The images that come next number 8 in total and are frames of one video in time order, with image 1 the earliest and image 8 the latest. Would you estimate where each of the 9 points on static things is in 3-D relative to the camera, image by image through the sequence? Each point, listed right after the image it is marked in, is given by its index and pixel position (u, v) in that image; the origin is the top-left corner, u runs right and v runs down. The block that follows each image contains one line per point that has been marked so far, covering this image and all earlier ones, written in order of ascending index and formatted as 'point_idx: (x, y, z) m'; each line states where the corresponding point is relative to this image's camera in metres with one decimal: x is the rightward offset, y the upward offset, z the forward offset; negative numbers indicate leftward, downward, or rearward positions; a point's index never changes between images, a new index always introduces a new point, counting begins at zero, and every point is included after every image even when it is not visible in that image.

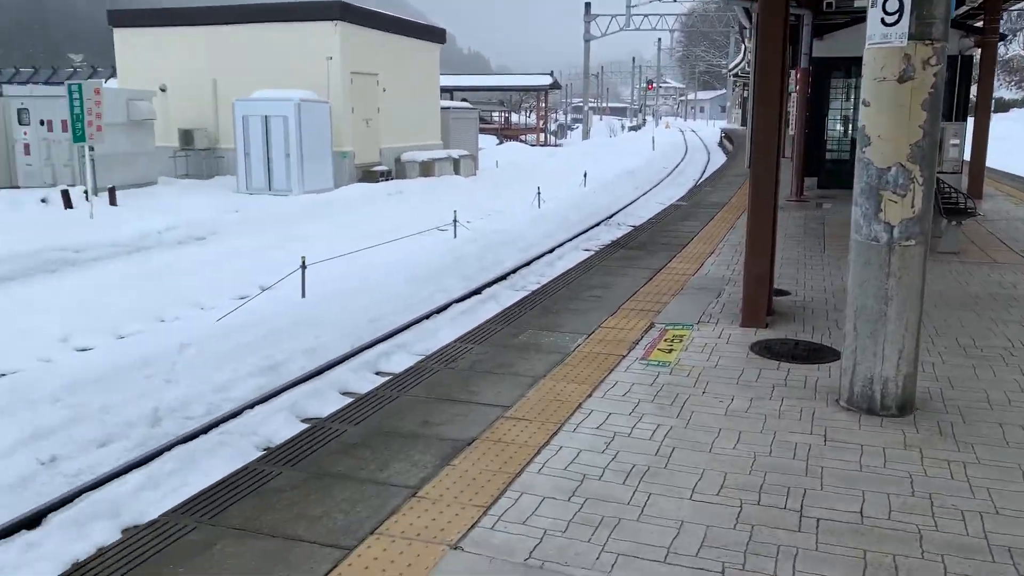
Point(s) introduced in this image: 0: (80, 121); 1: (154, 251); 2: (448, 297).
0: (-8.3, +3.2, +16.7) m
1: (-5.5, +0.6, +13.4) m
2: (-0.8, -0.1, +11.2) m
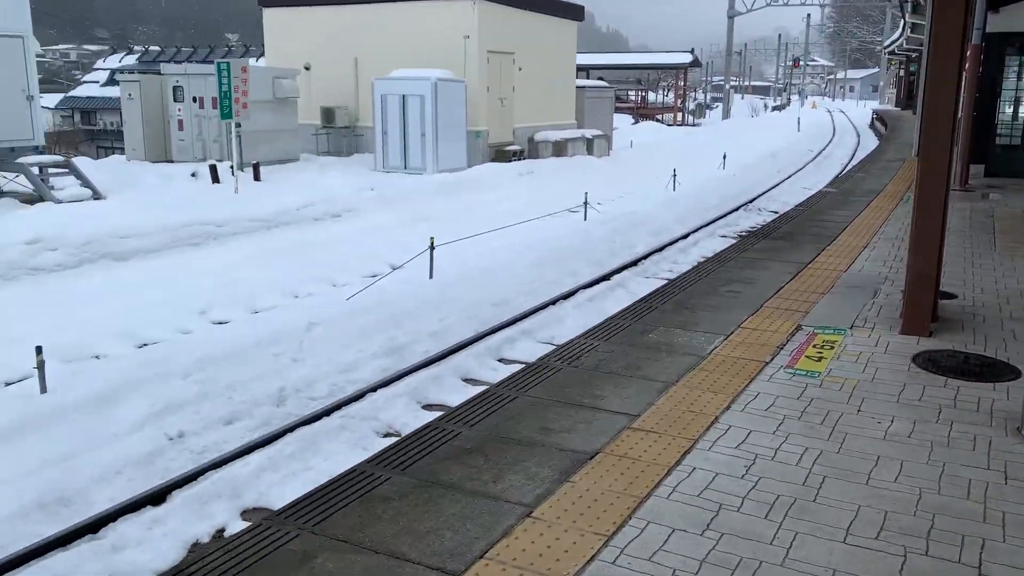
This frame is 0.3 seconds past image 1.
0: (-5.6, +3.8, +17.3) m
1: (-3.5, +1.0, +13.7) m
2: (+0.8, +0.1, +10.8) m
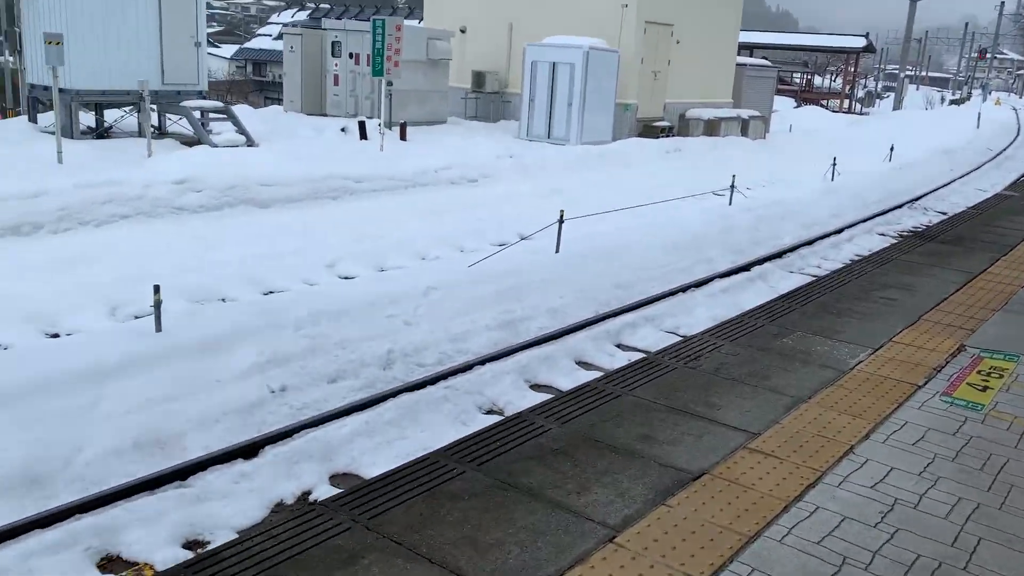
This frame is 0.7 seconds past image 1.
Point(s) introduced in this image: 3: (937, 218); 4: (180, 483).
0: (-2.6, +4.6, +17.4) m
1: (-1.3, +1.6, +13.6) m
2: (+2.3, +0.2, +10.2) m
3: (+7.4, +1.2, +15.1) m
4: (-1.8, -1.0, +4.6) m
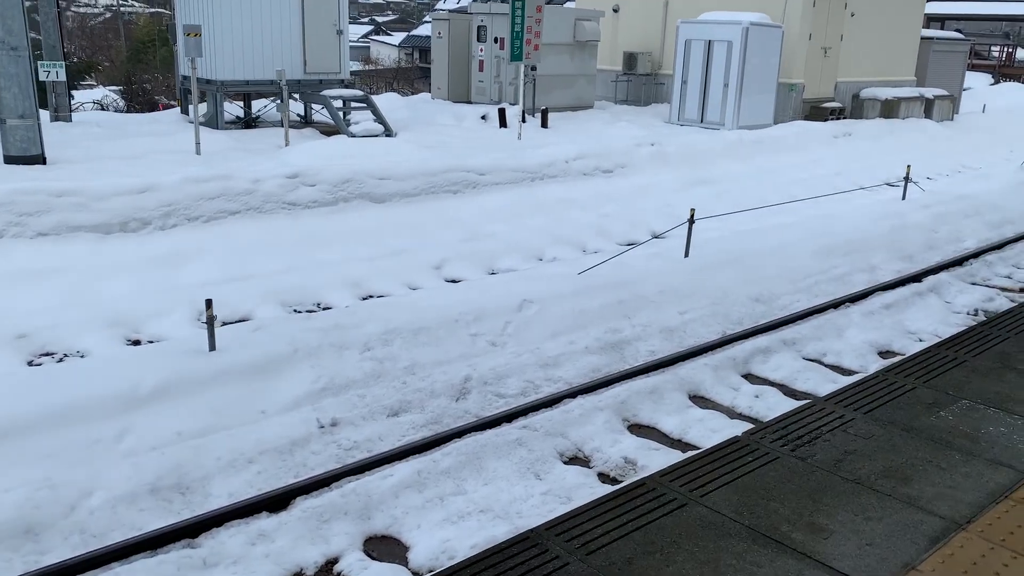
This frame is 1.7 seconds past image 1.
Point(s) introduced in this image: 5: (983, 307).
0: (+0.1, +4.7, +16.6) m
1: (+0.7, +1.6, +12.7) m
2: (+3.6, +0.1, +8.7) m
3: (+9.5, +1.0, +12.6) m
4: (-1.5, -1.2, +4.0) m
5: (+4.5, -0.2, +8.3) m
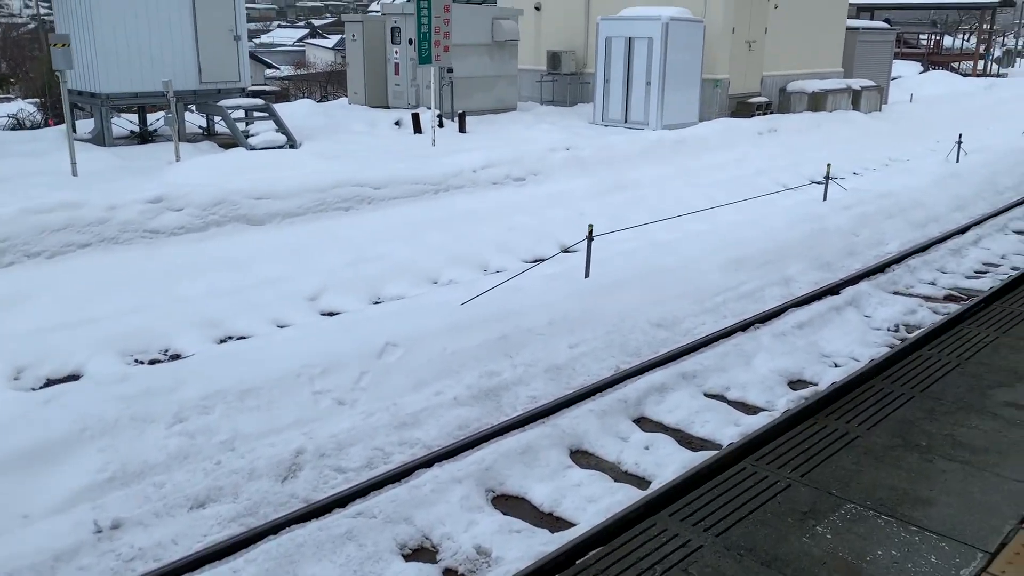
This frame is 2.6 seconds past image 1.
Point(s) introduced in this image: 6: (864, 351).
0: (-1.5, +4.5, +15.7) m
1: (-0.7, +1.3, +11.9) m
2: (+2.5, -0.1, +8.0) m
3: (+8.2, +1.1, +12.2) m
4: (-2.2, -1.5, +3.1) m
5: (+3.5, -0.3, +7.7) m
6: (+2.8, -0.5, +6.9) m
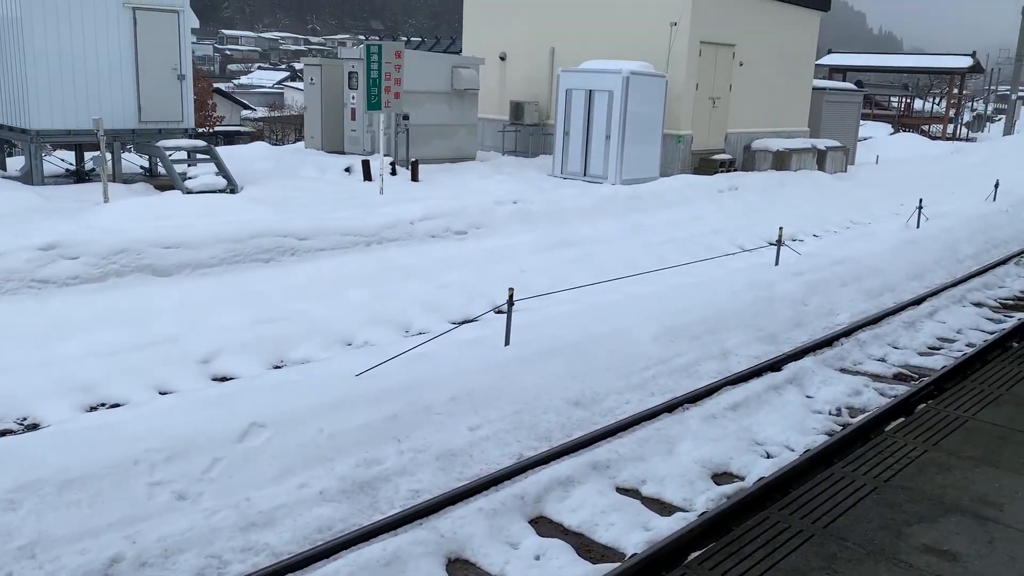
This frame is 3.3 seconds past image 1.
0: (-2.4, +3.5, +15.2) m
1: (-1.5, +0.6, +11.2) m
2: (+1.8, -0.7, +7.4) m
3: (+7.4, +0.1, +11.8) m
4: (-2.9, -1.8, +2.2) m
5: (+2.7, -0.9, +7.1) m
6: (+2.1, -1.1, +6.2) m
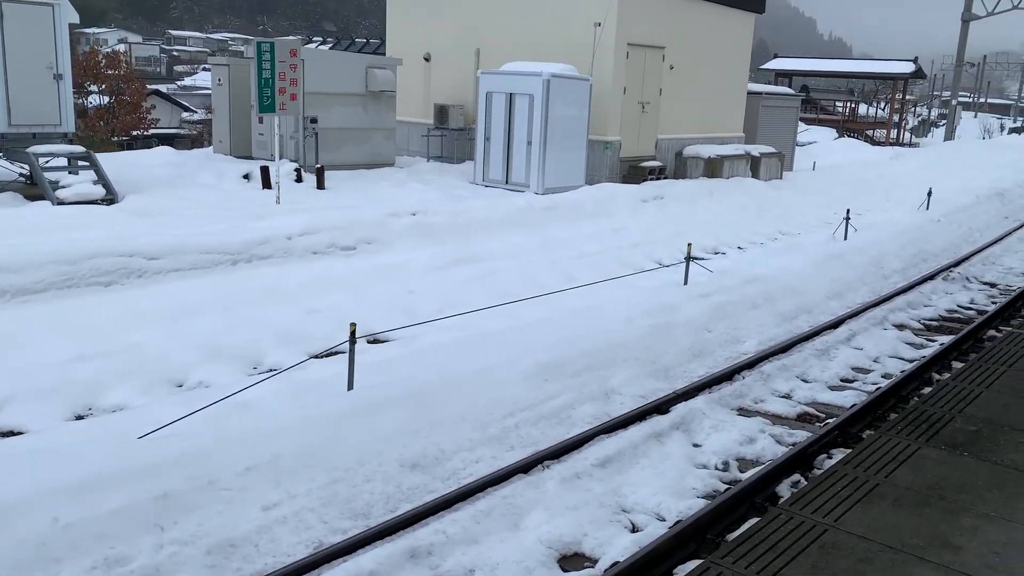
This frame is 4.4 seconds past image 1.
0: (-3.9, +3.2, +14.1) m
1: (-2.8, +0.3, +10.1) m
2: (+0.6, -1.0, +6.4) m
3: (+6.0, -0.1, +11.1) m
4: (-3.8, -2.0, +1.0) m
5: (+1.6, -1.2, +6.1) m
6: (+1.0, -1.3, +5.3) m
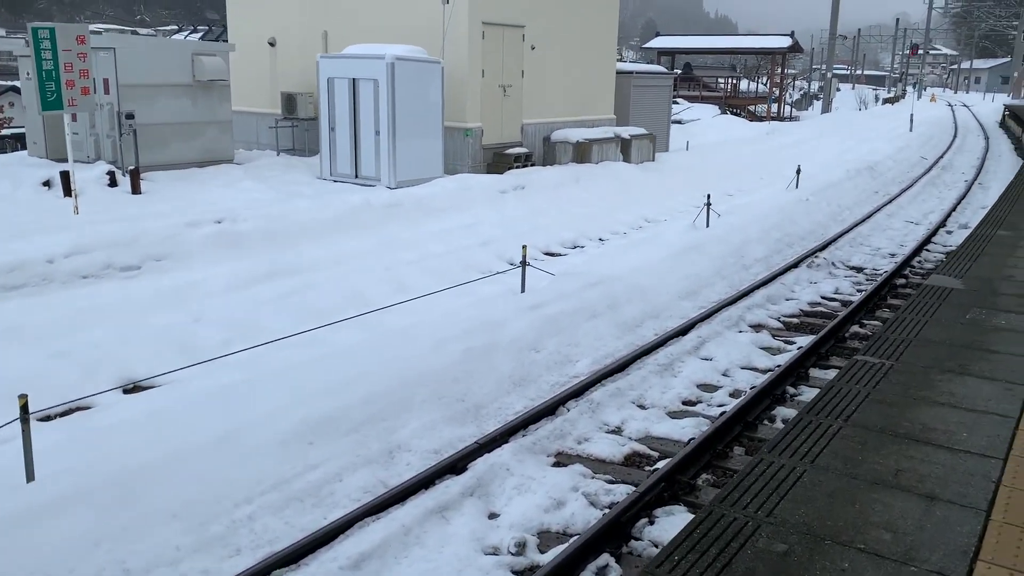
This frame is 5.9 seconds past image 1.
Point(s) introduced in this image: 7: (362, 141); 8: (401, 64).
0: (-6.3, +2.9, +12.1) m
1: (-4.7, -0.1, +8.3) m
2: (-0.8, -1.2, +5.1) m
3: (+4.0, 0.0, +10.3) m
4: (-4.6, -2.5, -0.7) m
5: (+0.2, -1.3, +4.9) m
6: (-0.3, -1.5, +4.0) m
7: (-2.8, +2.7, +16.0) m
8: (-2.0, +4.0, +15.6) m
